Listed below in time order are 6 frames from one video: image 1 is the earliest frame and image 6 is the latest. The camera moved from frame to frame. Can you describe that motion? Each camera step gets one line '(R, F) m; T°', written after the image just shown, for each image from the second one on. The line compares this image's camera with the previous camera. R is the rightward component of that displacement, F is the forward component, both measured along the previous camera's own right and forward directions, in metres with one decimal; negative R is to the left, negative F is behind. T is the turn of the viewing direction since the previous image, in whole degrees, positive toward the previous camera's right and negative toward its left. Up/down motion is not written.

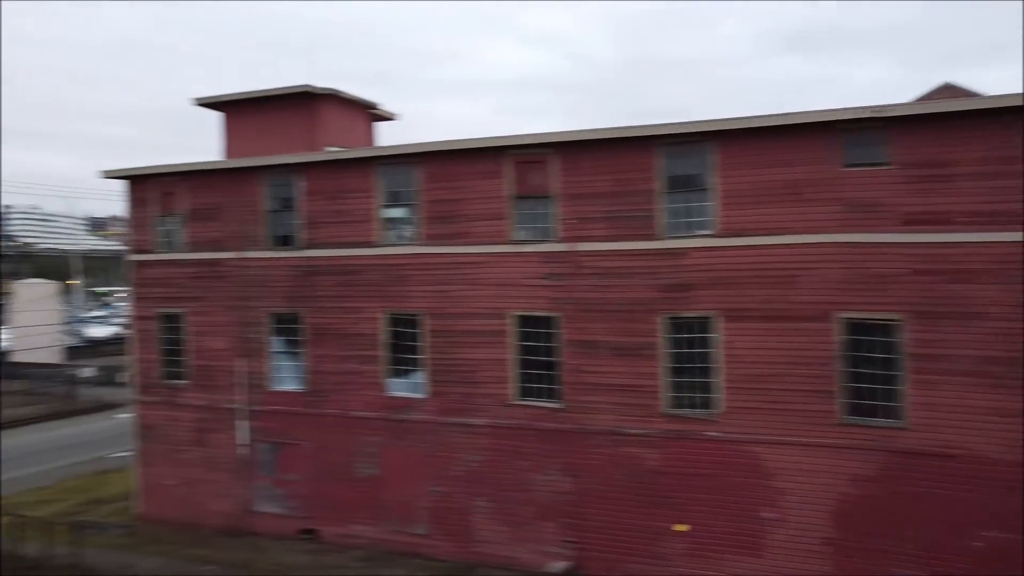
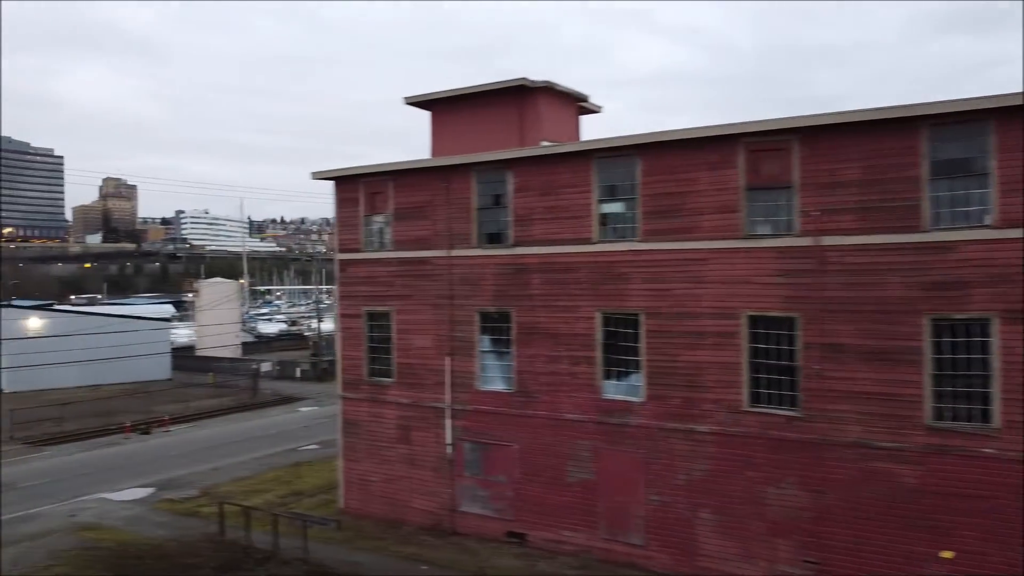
(-1.6, +0.6) m; -9°
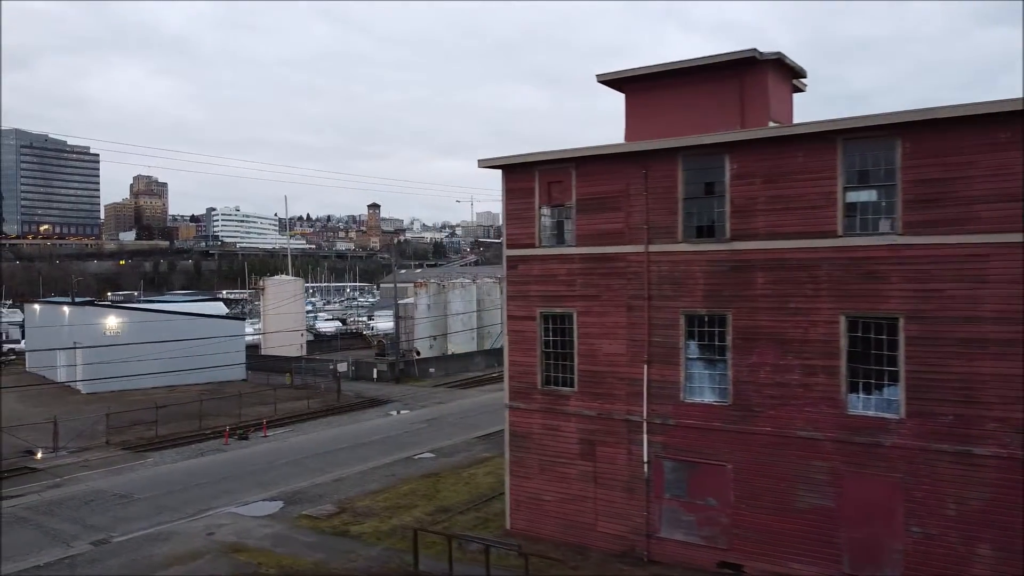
(-3.4, +1.8) m; -2°
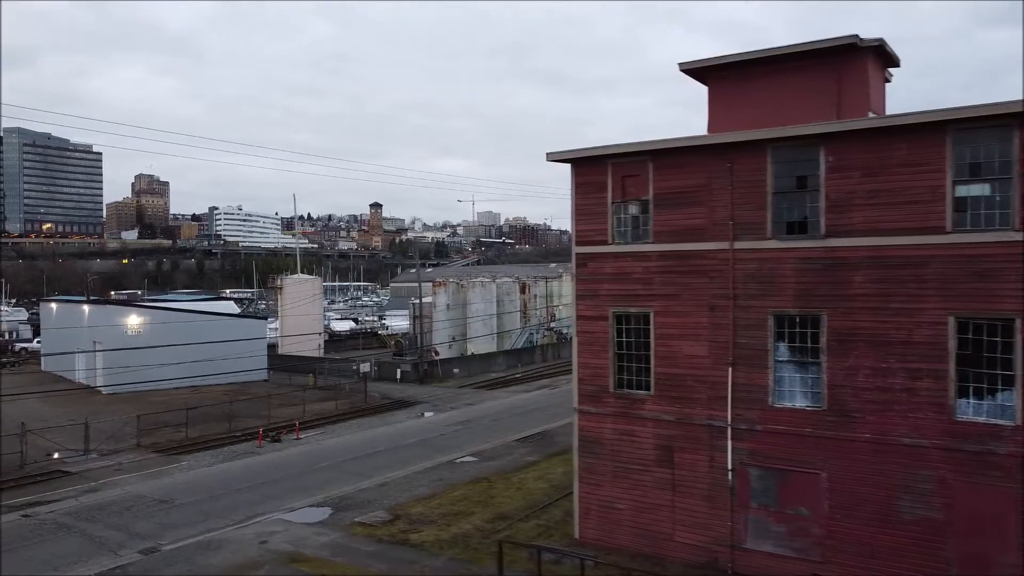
(-1.4, +0.7) m; 0°
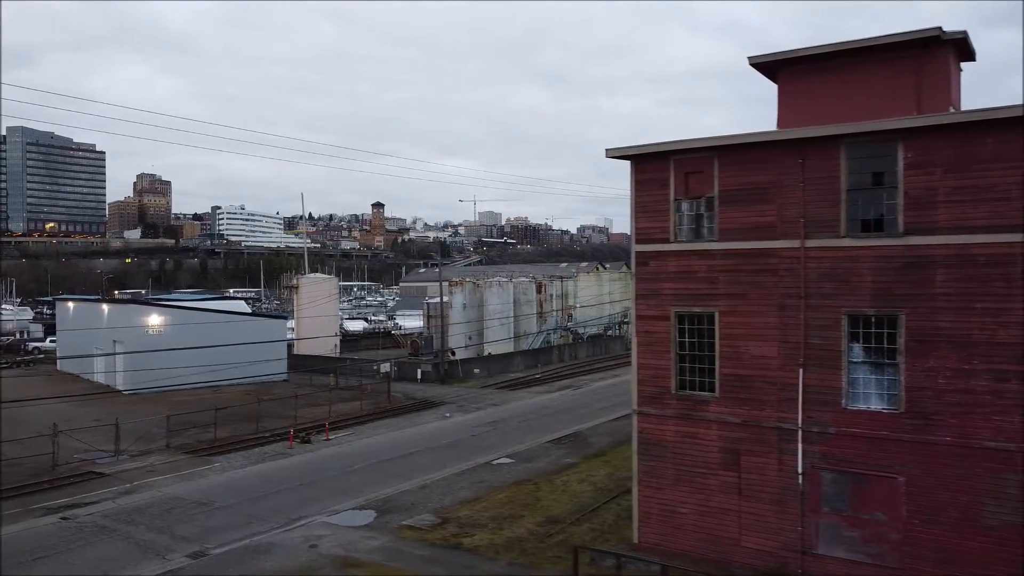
(-1.1, +0.4) m; 0°
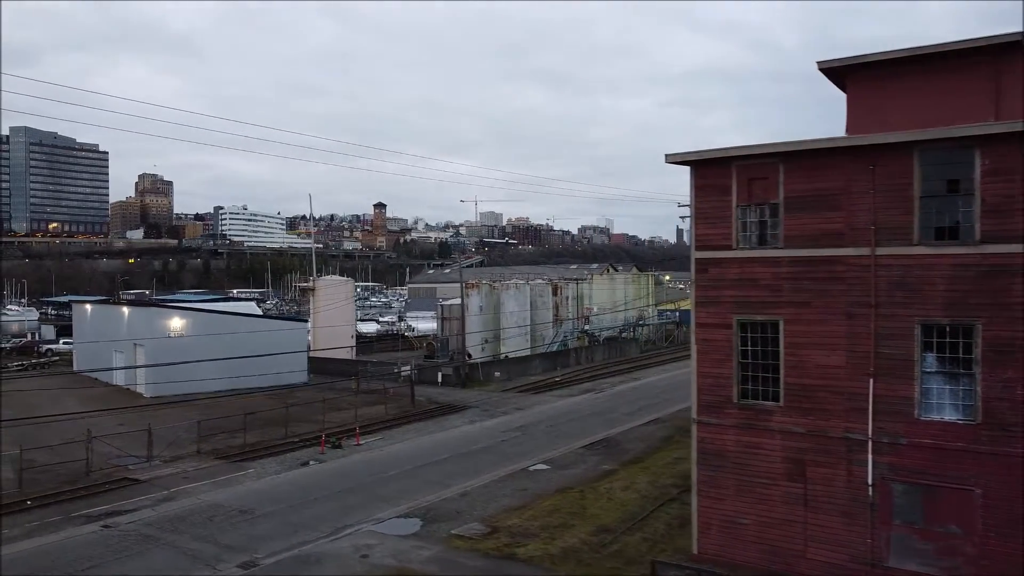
(-1.1, +0.2) m; 0°
